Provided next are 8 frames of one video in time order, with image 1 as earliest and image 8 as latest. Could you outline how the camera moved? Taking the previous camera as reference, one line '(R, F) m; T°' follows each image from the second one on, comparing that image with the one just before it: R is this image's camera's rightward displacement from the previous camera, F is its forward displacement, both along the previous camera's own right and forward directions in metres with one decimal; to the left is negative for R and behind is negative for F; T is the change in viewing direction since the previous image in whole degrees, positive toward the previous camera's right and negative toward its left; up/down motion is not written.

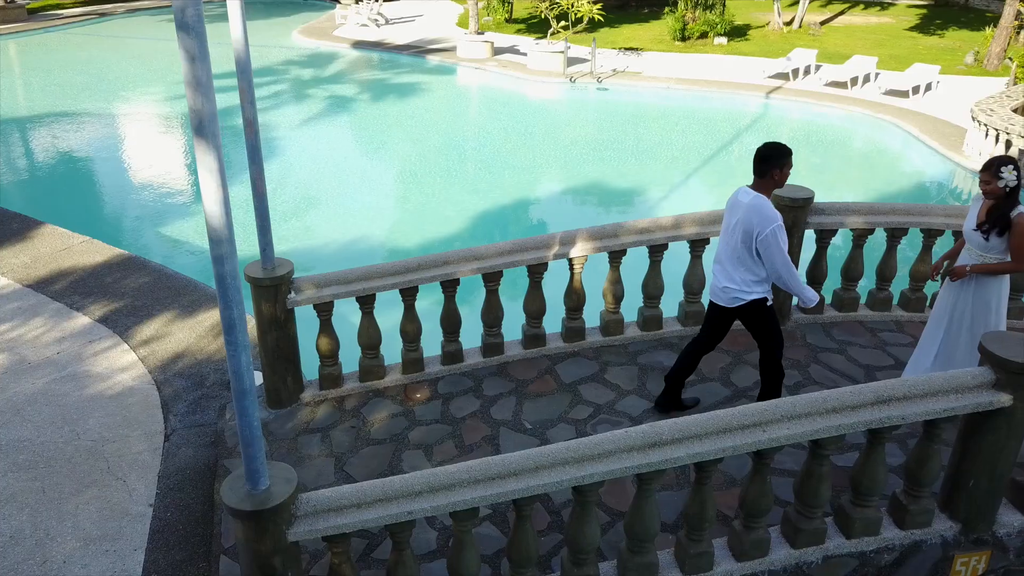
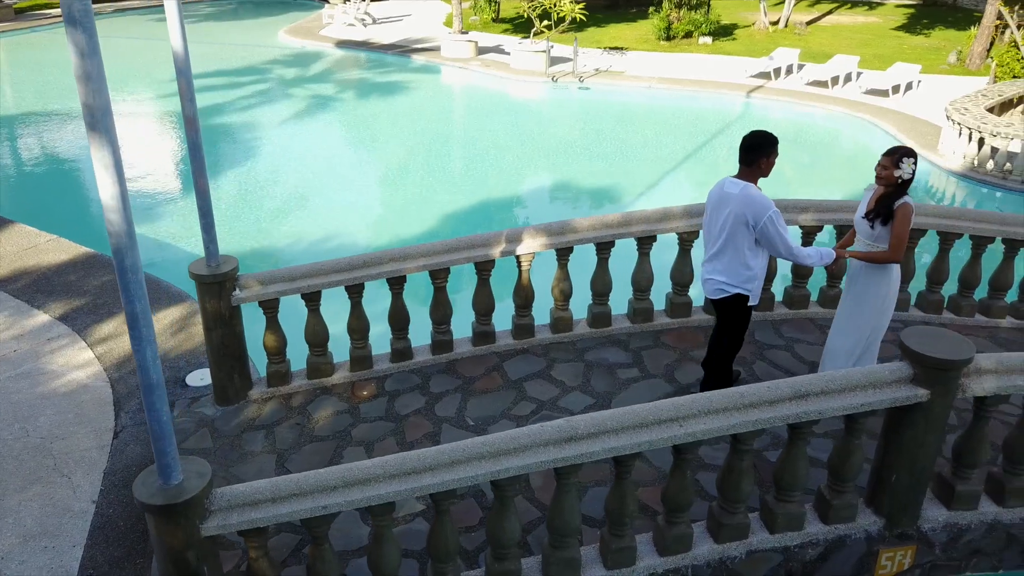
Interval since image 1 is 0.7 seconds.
(+0.3, 0.0) m; 0°
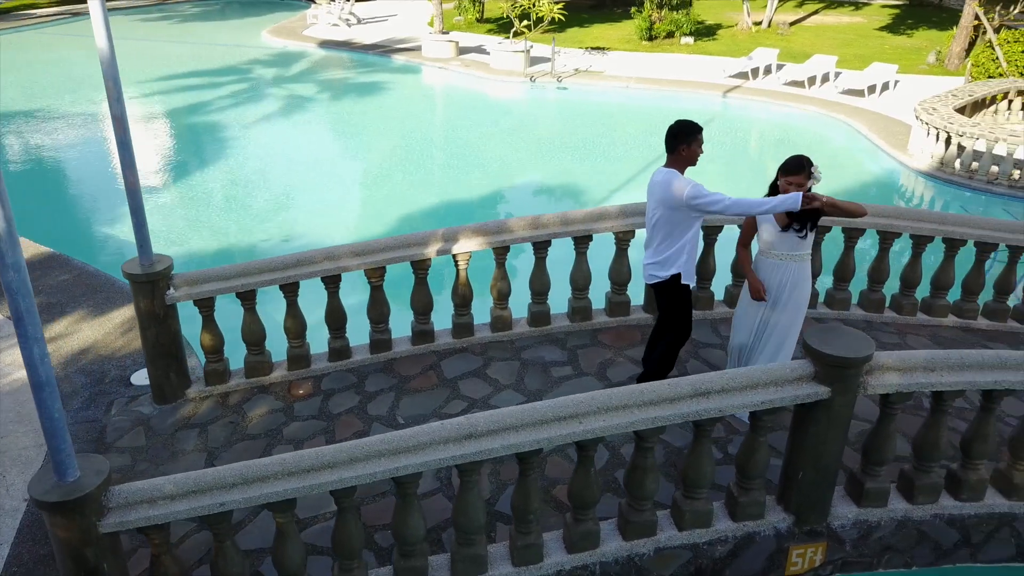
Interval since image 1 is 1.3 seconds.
(+0.4, 0.0) m; 0°
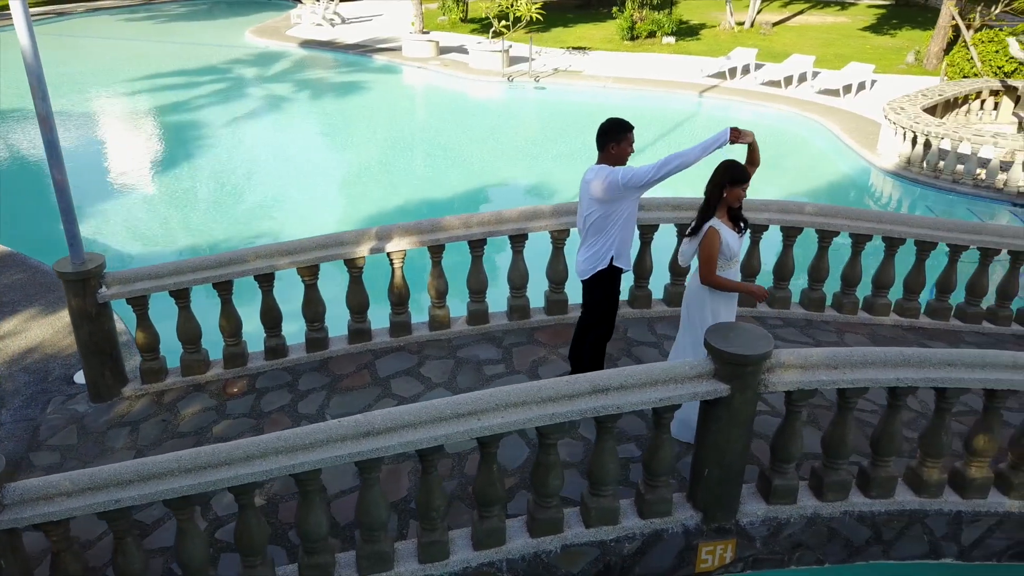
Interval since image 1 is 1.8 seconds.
(+0.4, 0.0) m; 0°
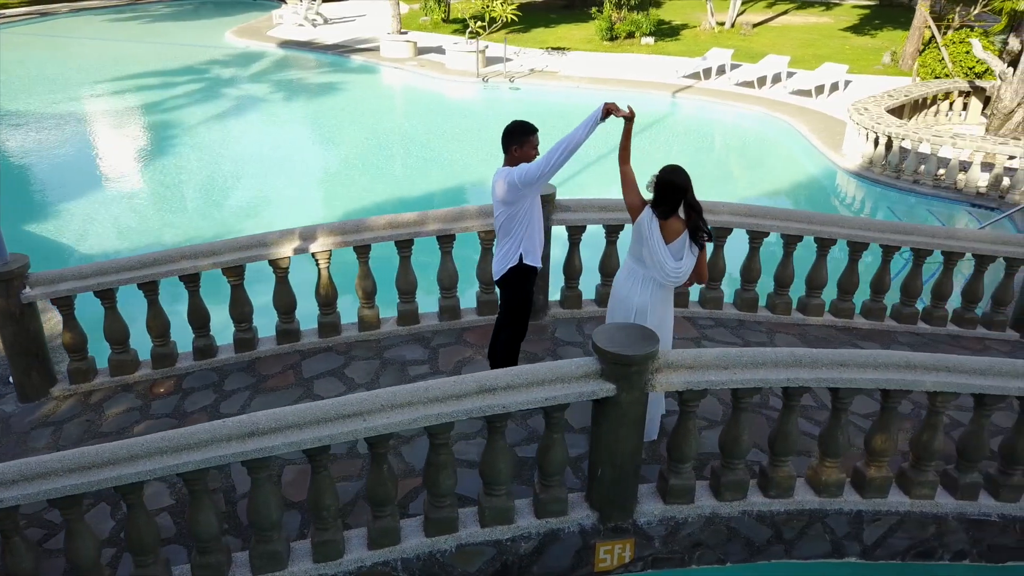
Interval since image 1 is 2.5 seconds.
(+0.5, 0.0) m; 0°
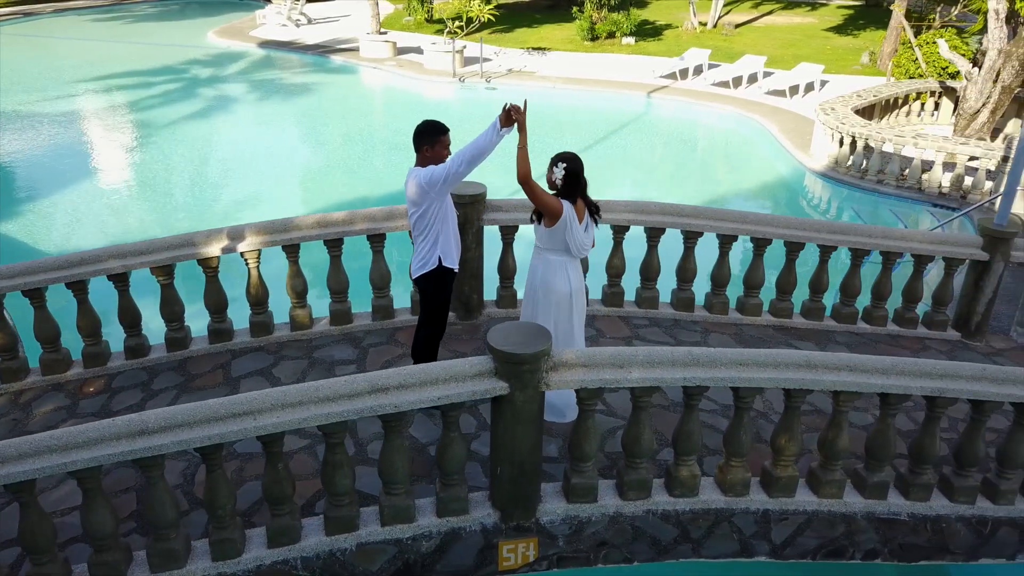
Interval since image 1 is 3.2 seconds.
(+0.5, 0.0) m; 0°
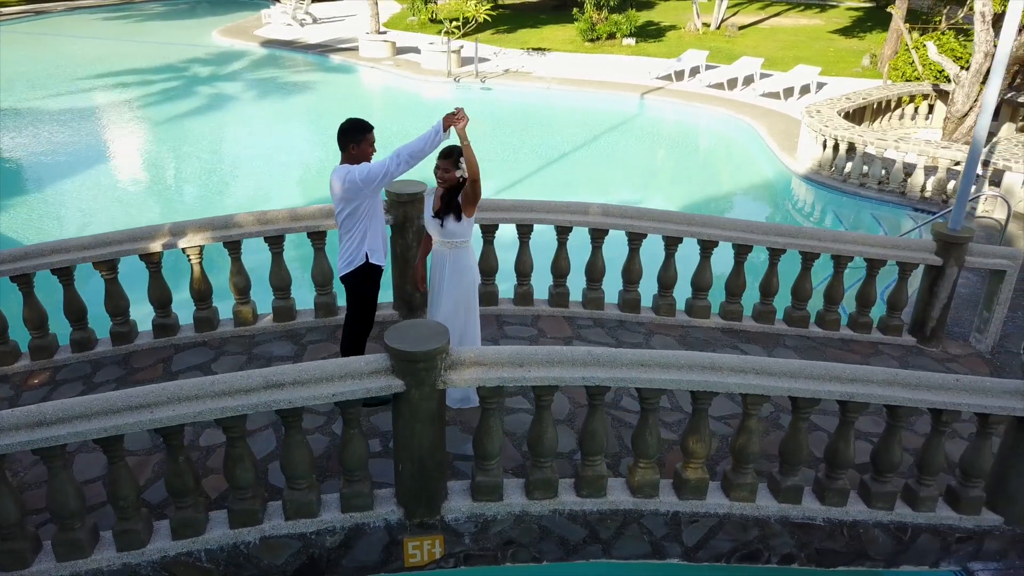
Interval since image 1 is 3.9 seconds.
(+0.5, 0.0) m; -1°
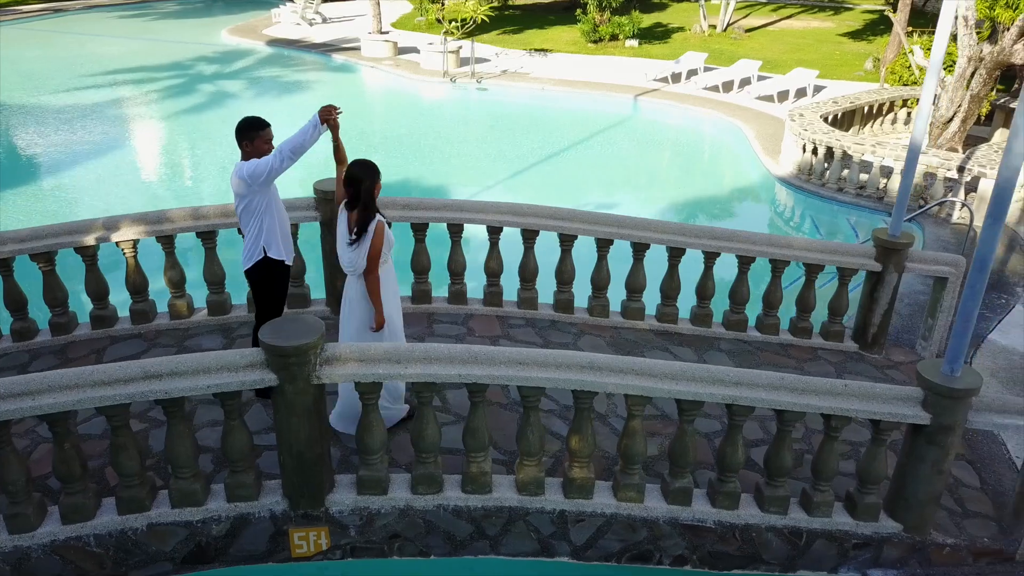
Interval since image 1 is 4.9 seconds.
(+0.7, 0.0) m; -2°
